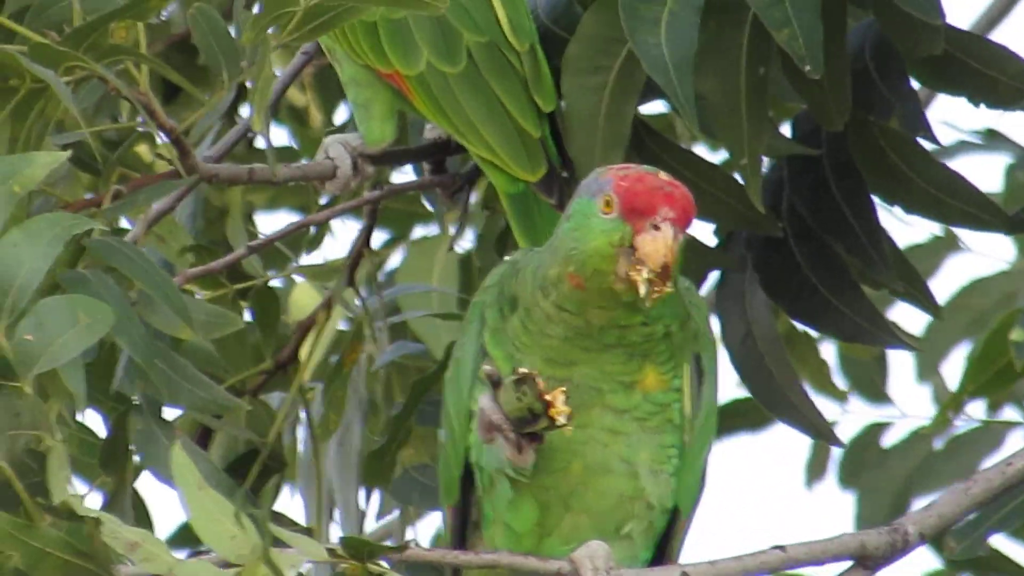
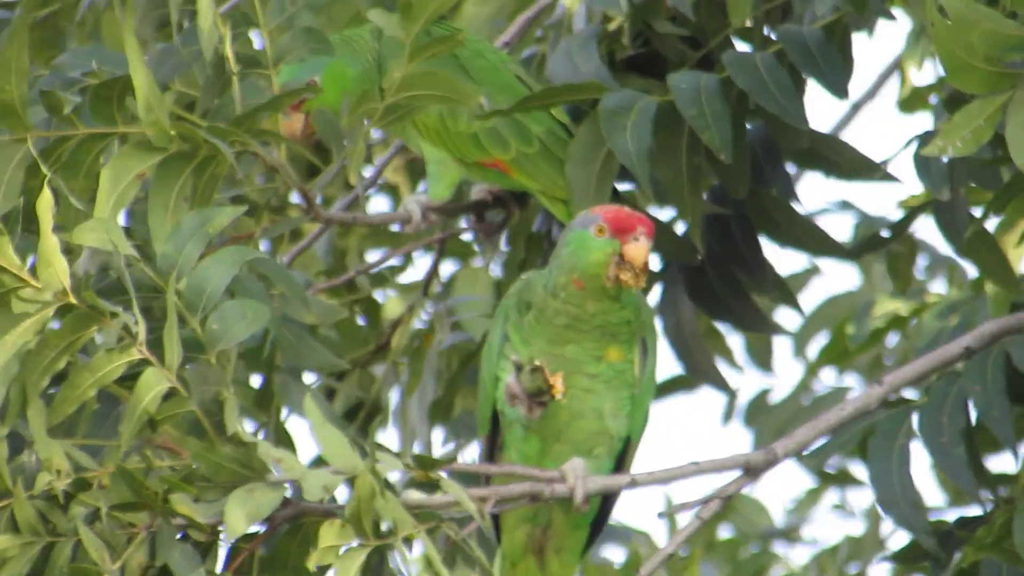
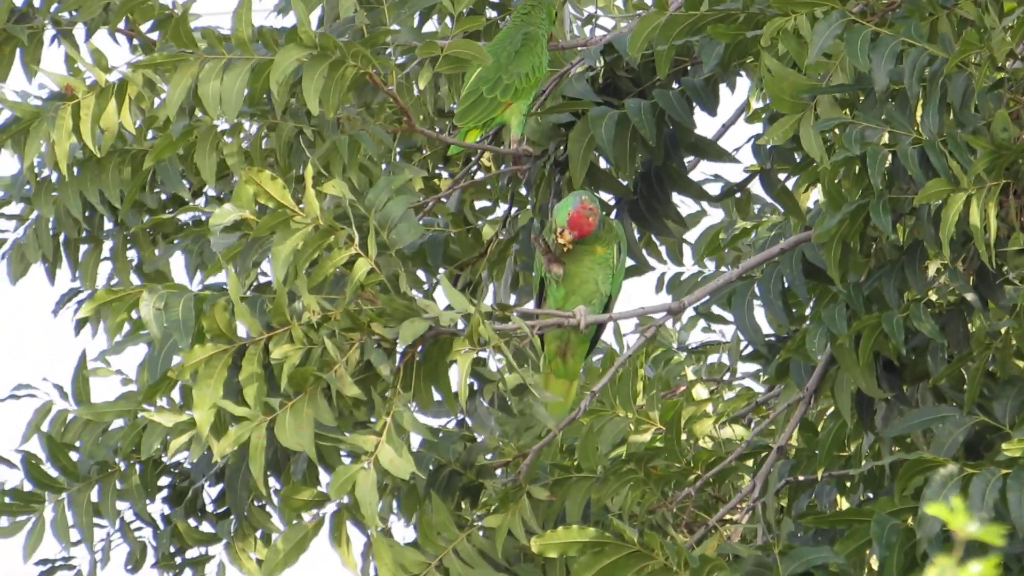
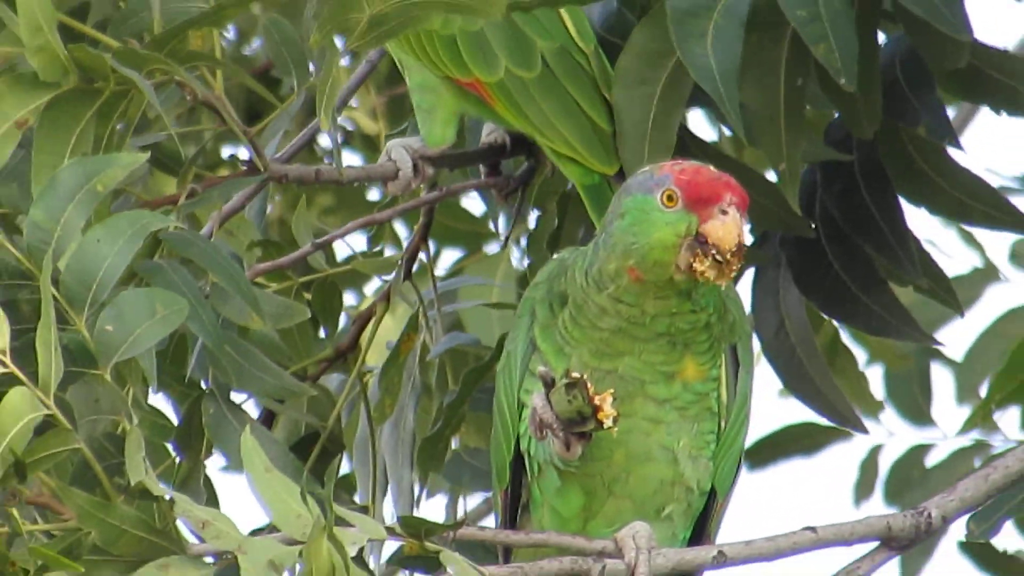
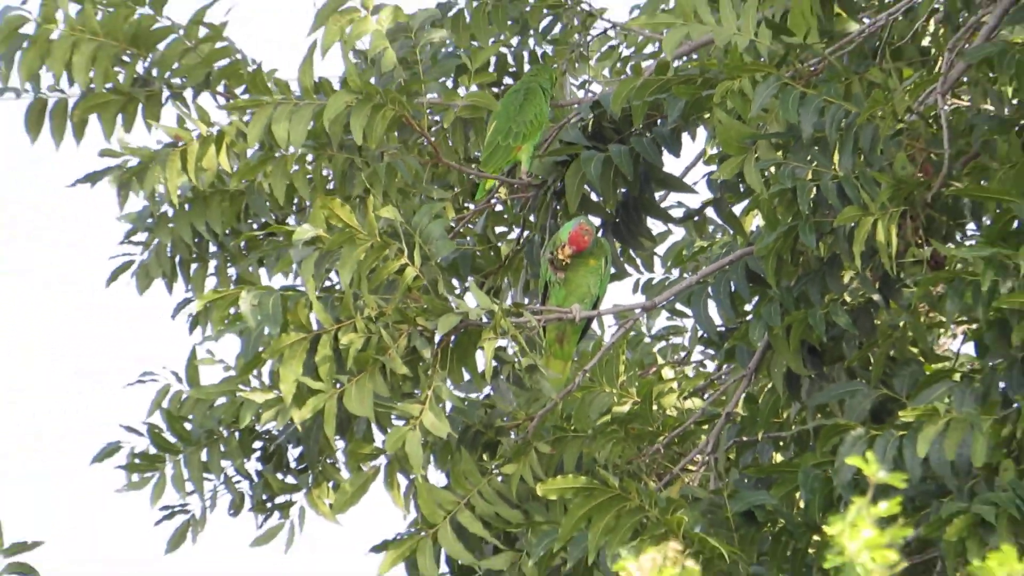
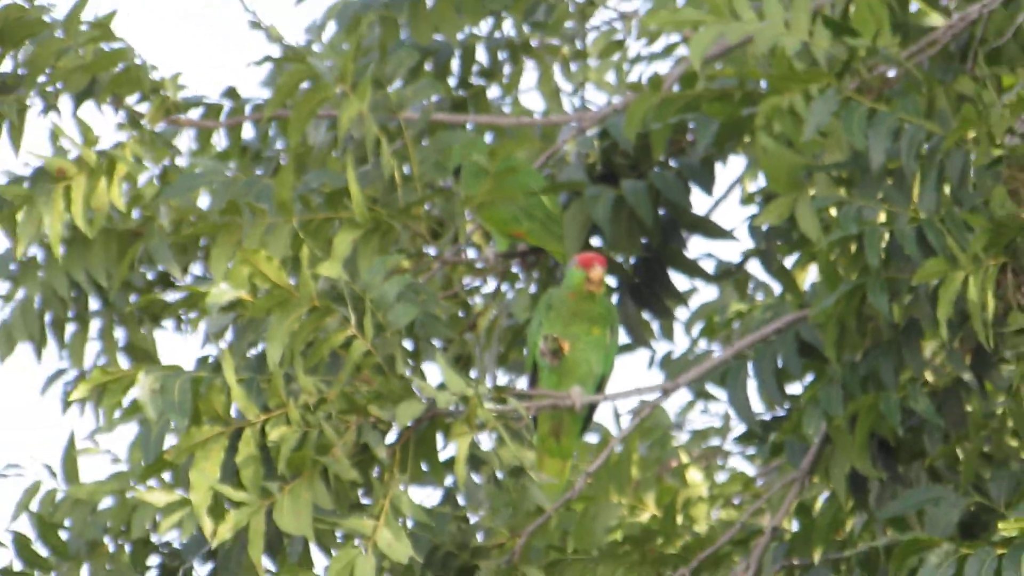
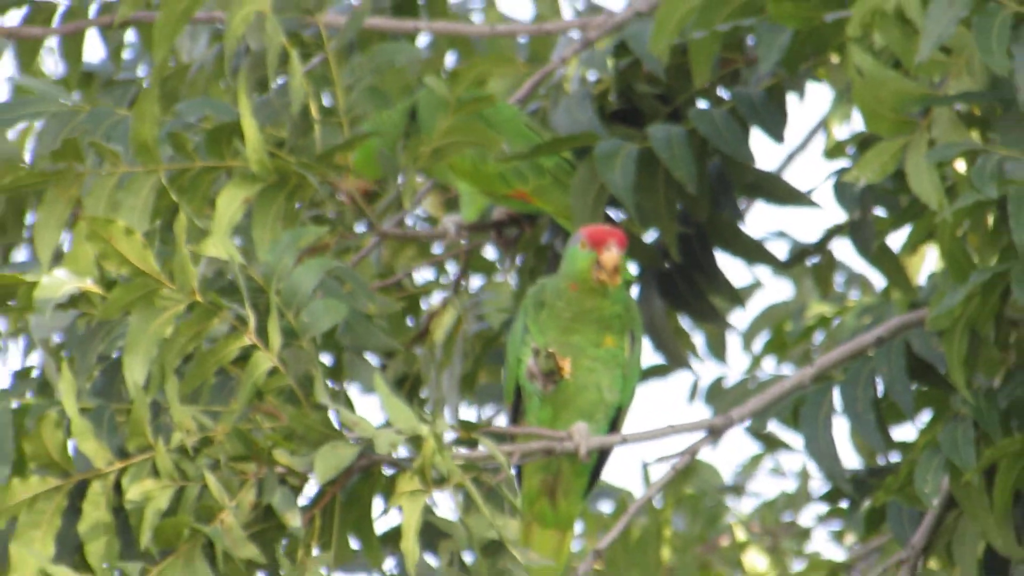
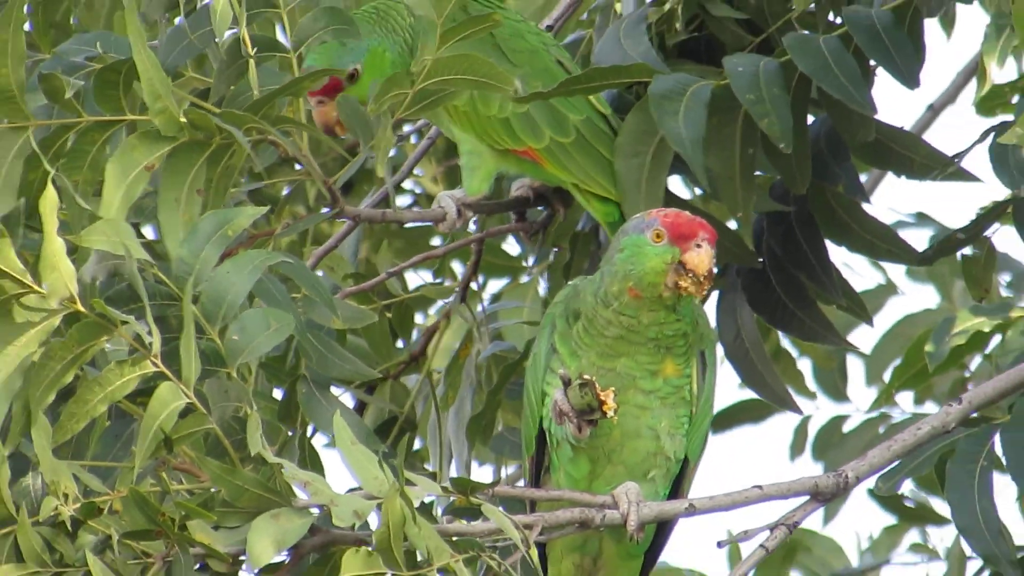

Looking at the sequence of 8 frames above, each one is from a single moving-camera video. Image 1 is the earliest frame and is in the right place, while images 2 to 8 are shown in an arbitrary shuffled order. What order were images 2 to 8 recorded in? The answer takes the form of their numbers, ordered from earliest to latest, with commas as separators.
4, 8, 2, 7, 6, 3, 5
